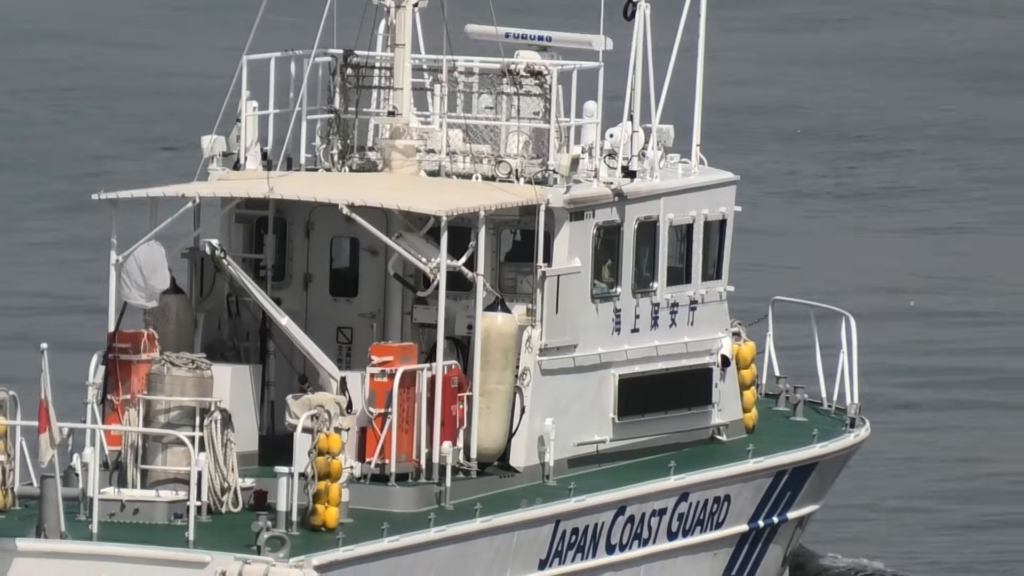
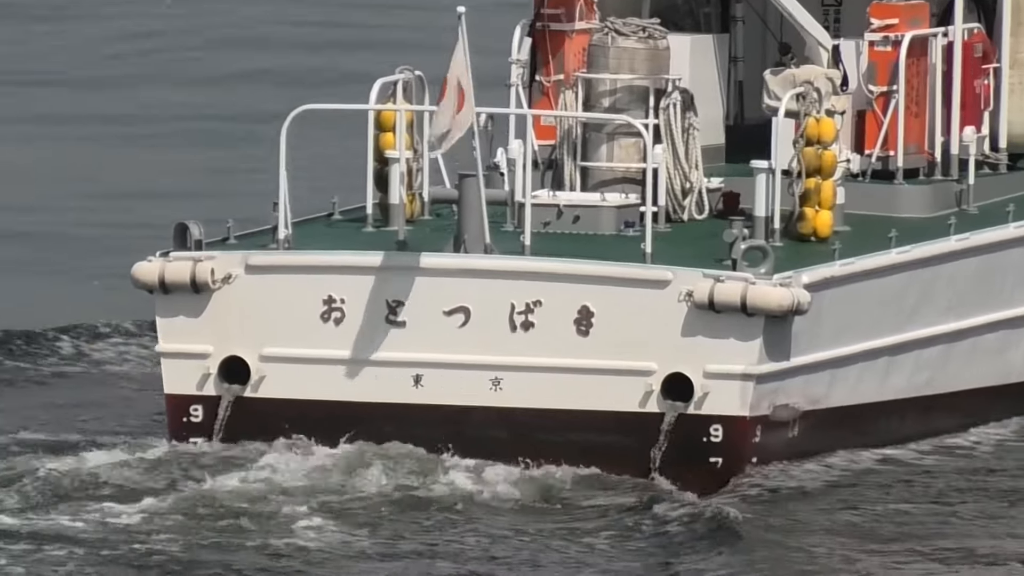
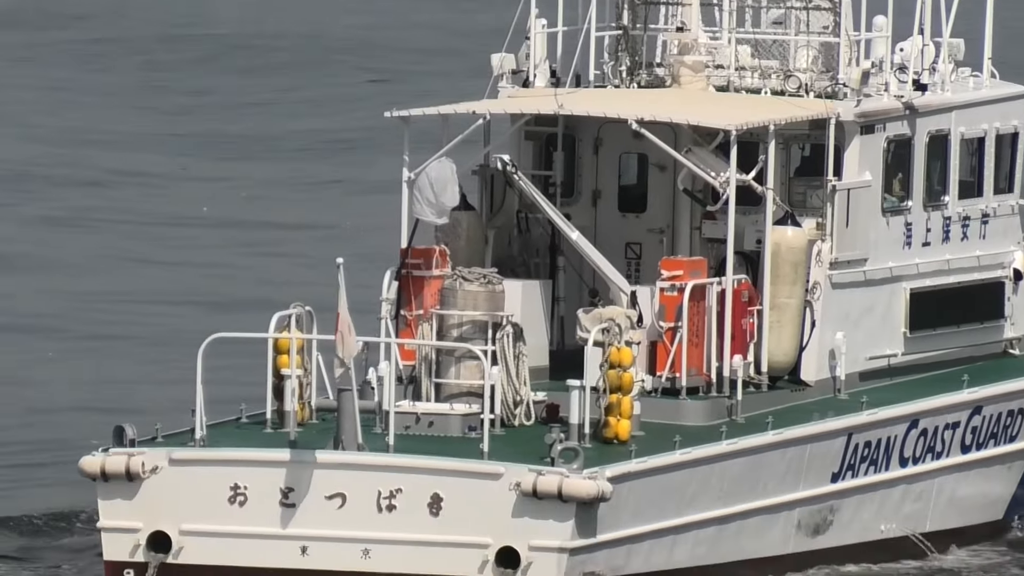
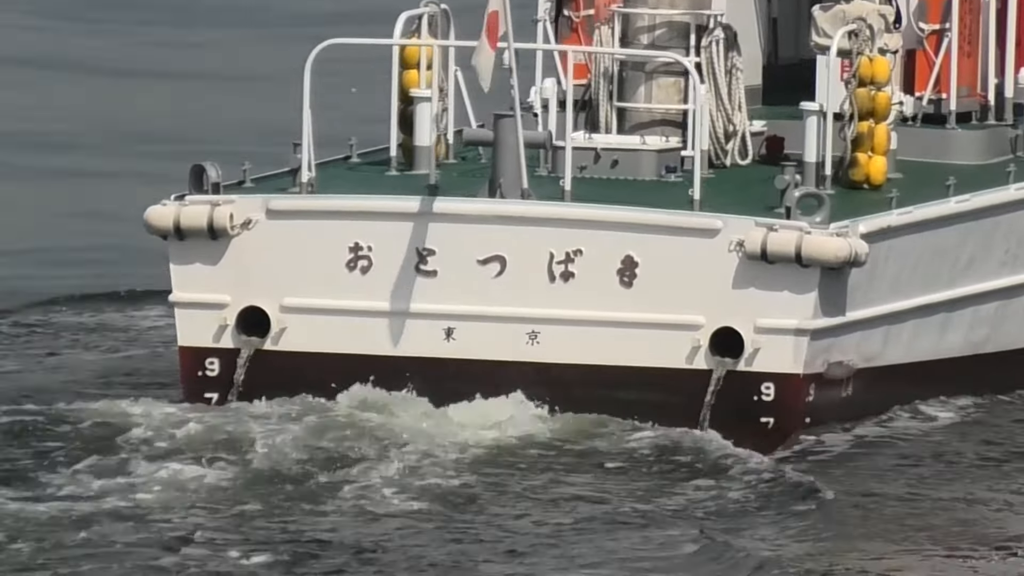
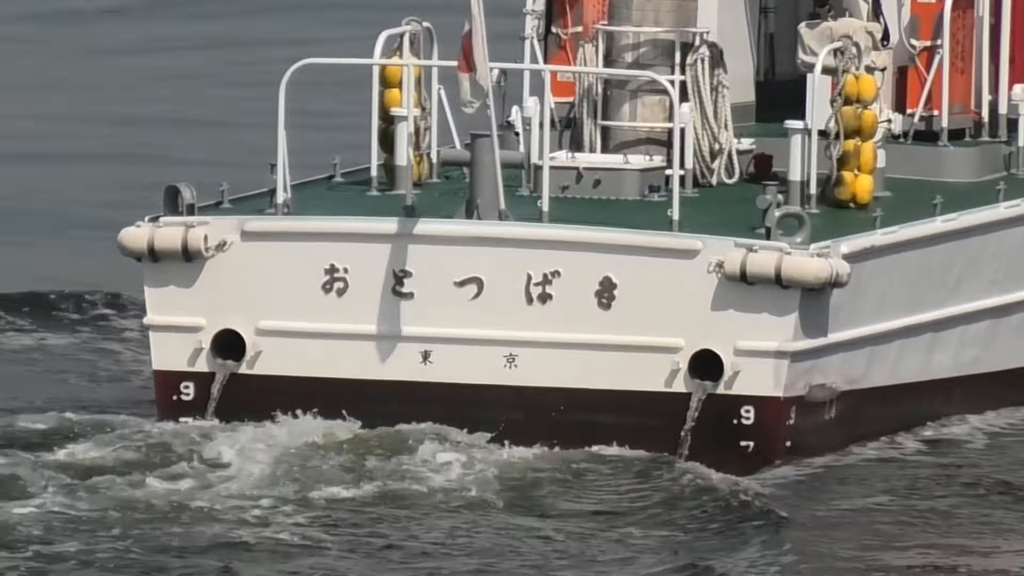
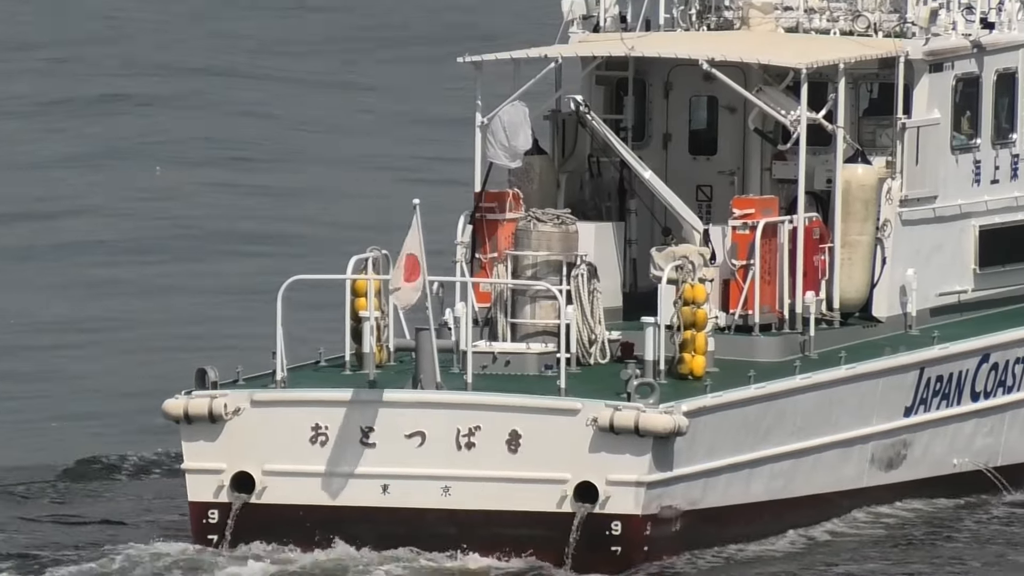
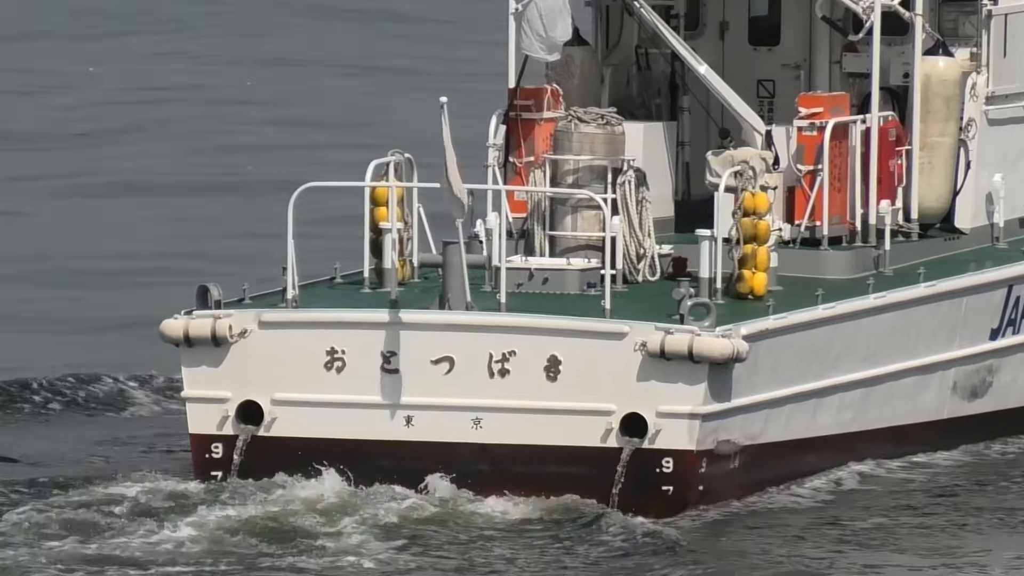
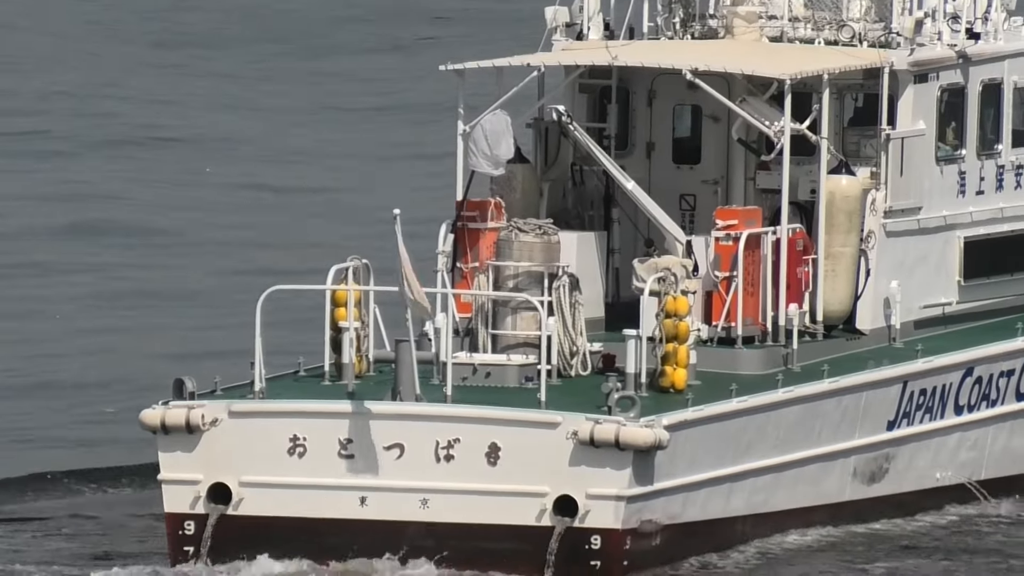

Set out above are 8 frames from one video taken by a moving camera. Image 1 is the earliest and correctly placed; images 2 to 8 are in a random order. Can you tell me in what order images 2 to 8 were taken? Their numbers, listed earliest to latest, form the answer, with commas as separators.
3, 8, 6, 7, 2, 5, 4
